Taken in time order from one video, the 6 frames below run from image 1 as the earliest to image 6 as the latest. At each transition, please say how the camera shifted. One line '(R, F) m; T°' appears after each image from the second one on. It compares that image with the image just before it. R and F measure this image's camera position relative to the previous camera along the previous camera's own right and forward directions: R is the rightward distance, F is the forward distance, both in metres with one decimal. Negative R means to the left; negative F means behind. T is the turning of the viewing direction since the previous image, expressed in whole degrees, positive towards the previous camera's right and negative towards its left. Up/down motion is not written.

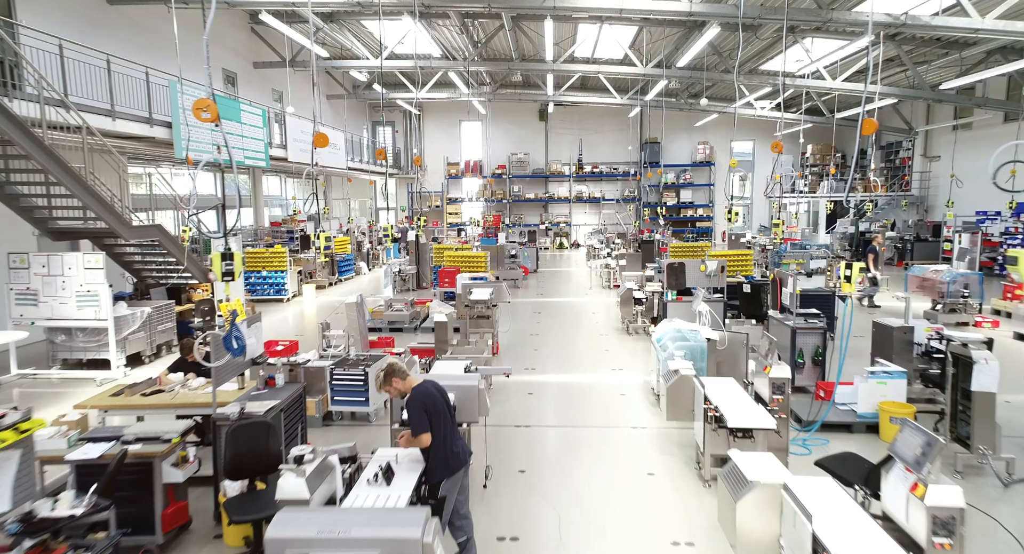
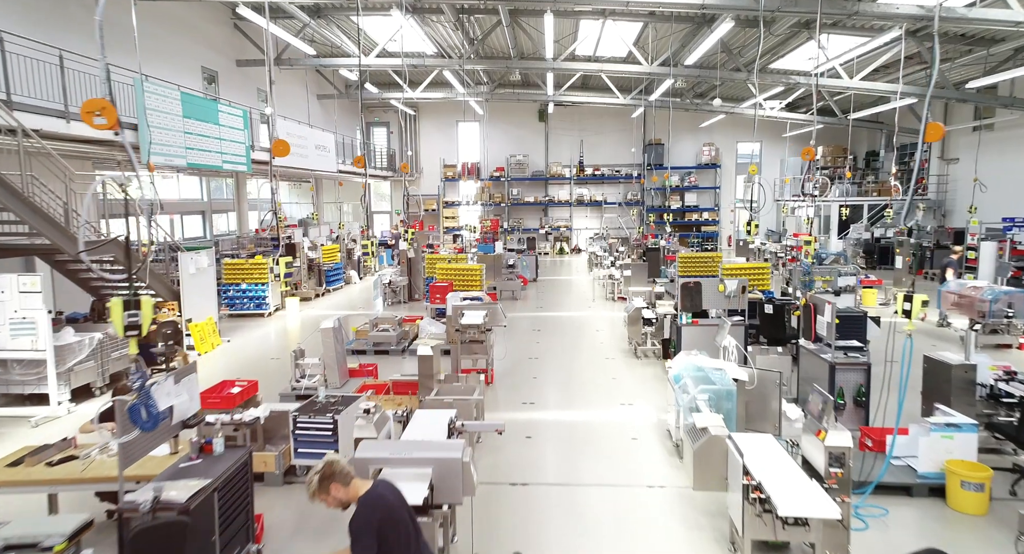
(0.0, +0.6) m; 0°
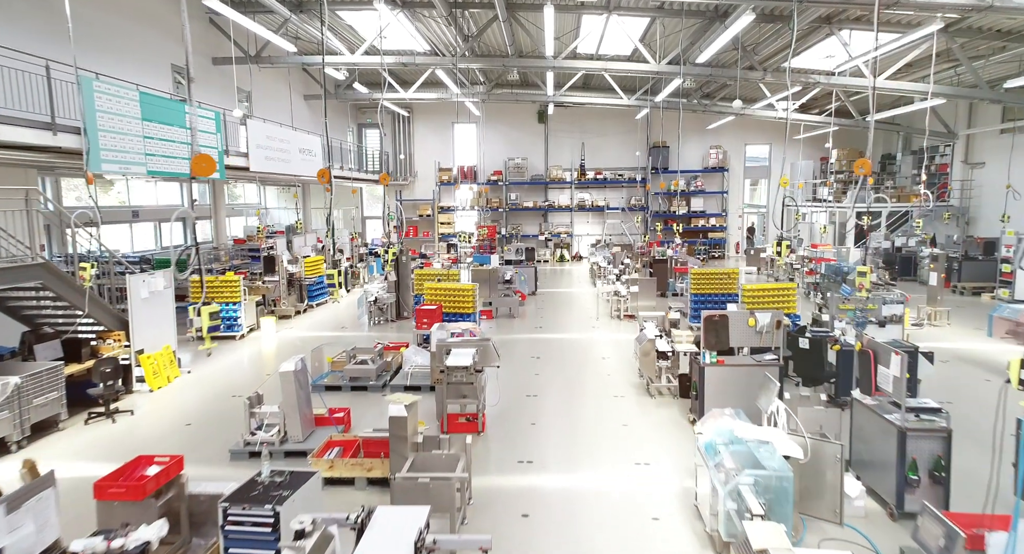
(0.0, +0.7) m; 0°
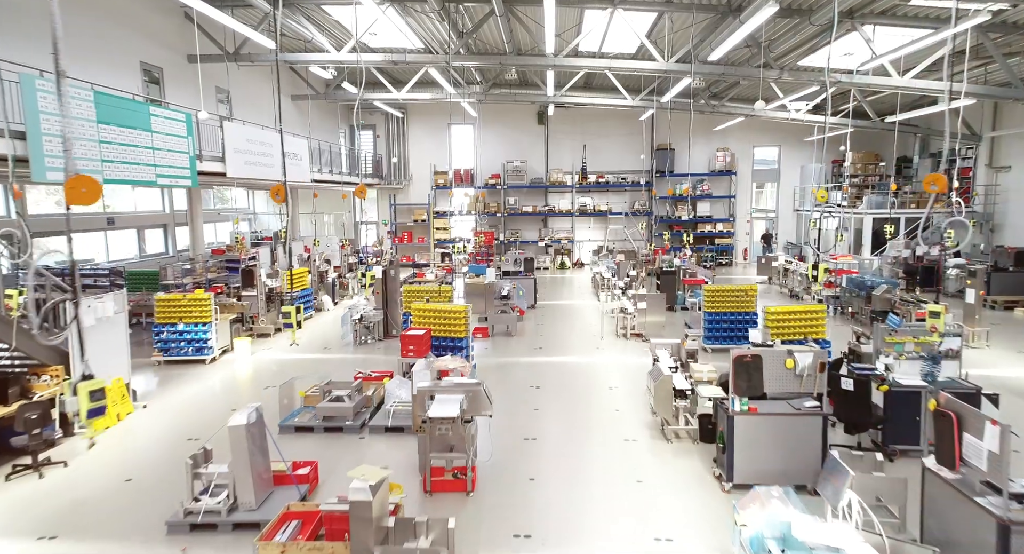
(0.0, +0.6) m; 0°
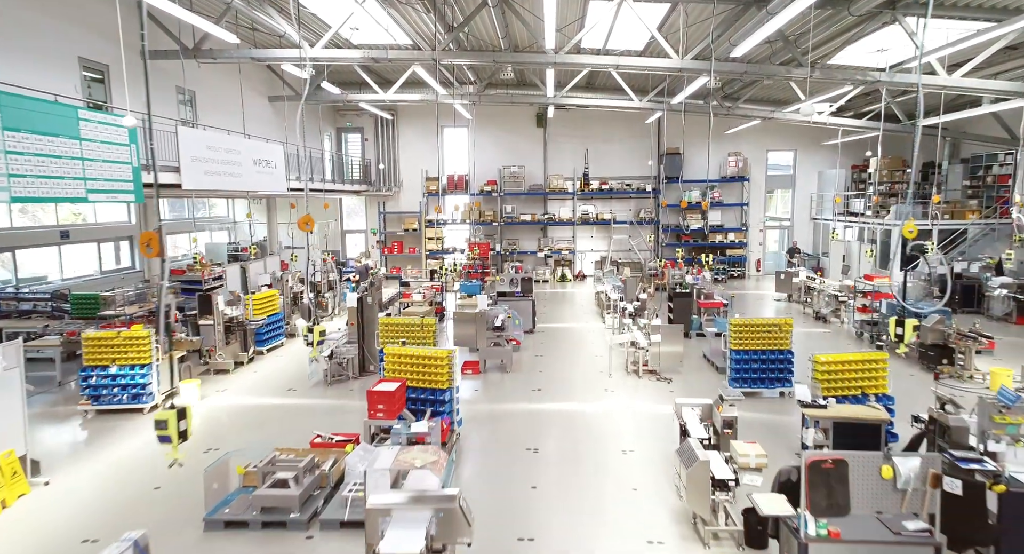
(+0.1, +1.0) m; 0°
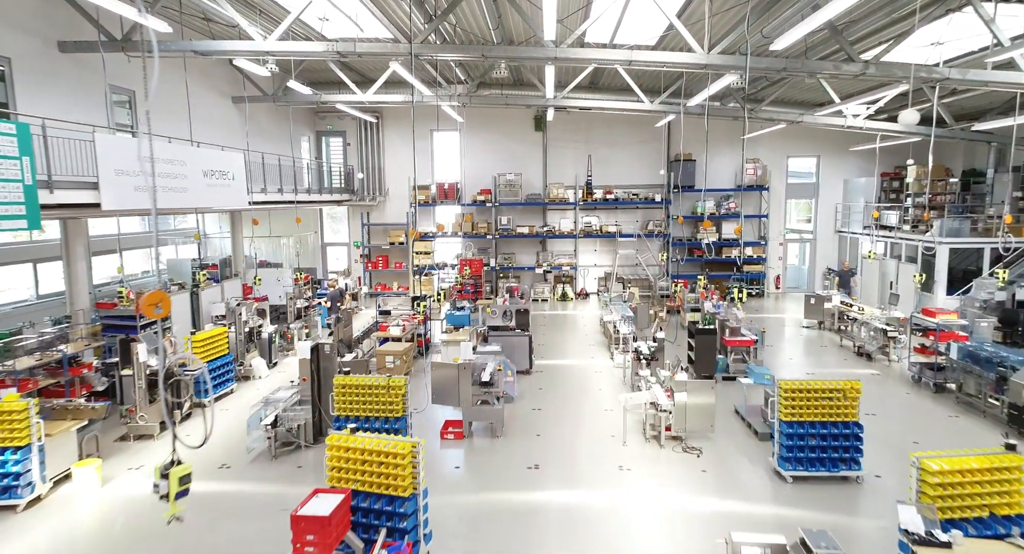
(+0.1, +1.3) m; 0°
